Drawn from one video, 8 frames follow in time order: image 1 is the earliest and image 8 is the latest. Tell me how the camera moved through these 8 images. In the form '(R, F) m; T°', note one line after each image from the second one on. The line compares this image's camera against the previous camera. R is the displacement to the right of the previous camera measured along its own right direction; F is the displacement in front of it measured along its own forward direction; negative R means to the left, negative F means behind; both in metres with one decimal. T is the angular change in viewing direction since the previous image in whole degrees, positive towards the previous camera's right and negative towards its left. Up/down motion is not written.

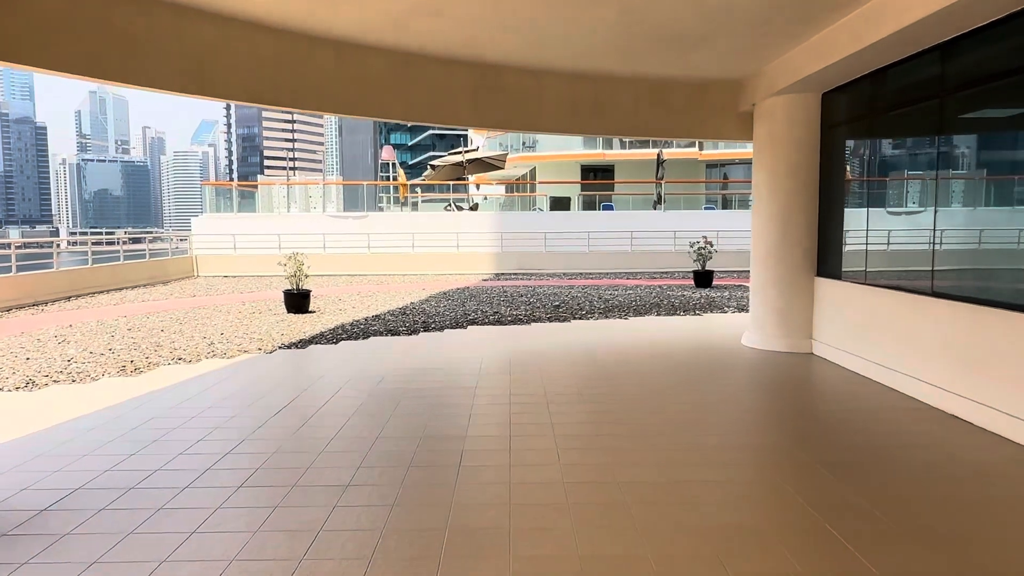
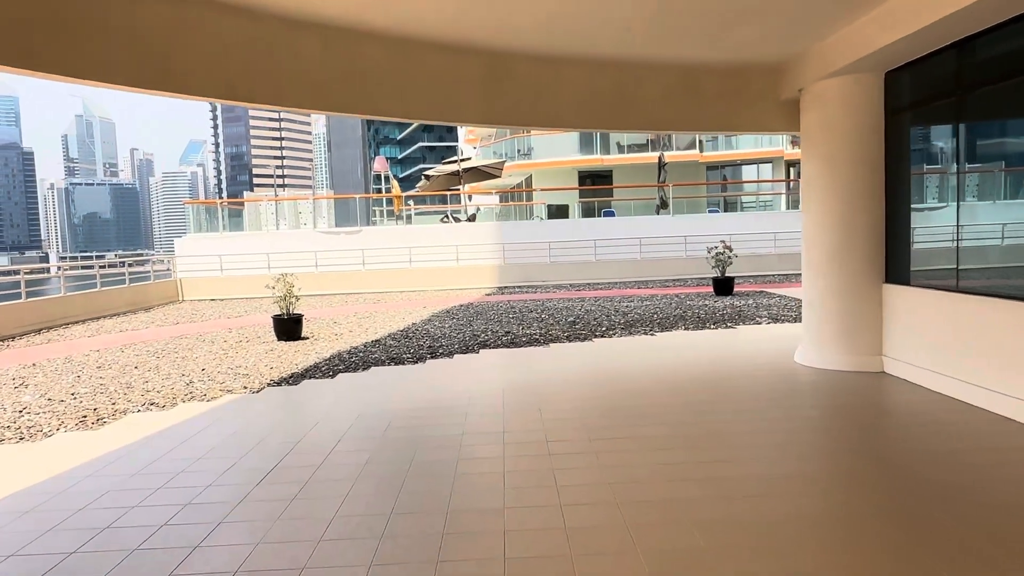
(-0.2, +1.0) m; +1°
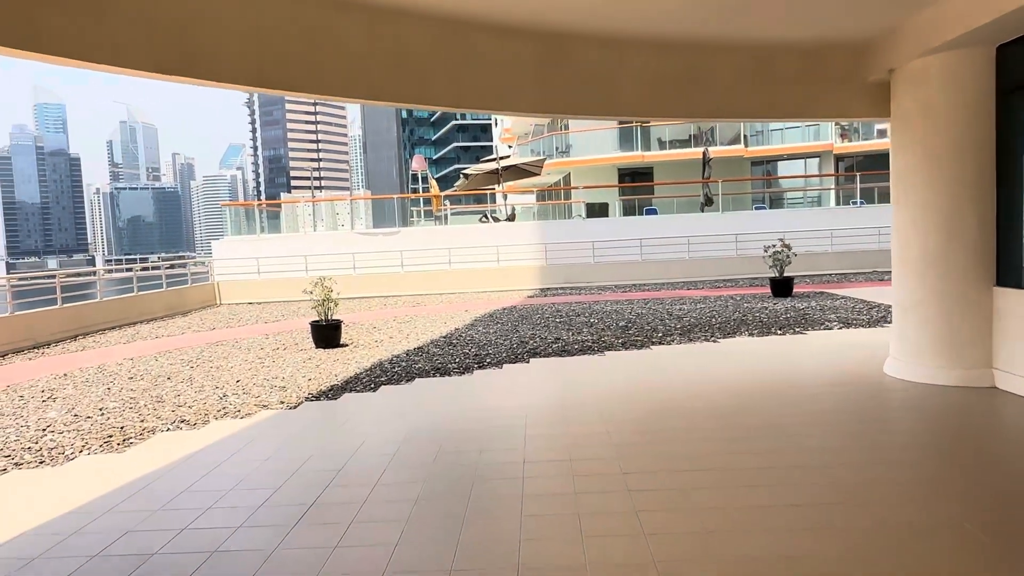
(-0.2, +0.6) m; -3°
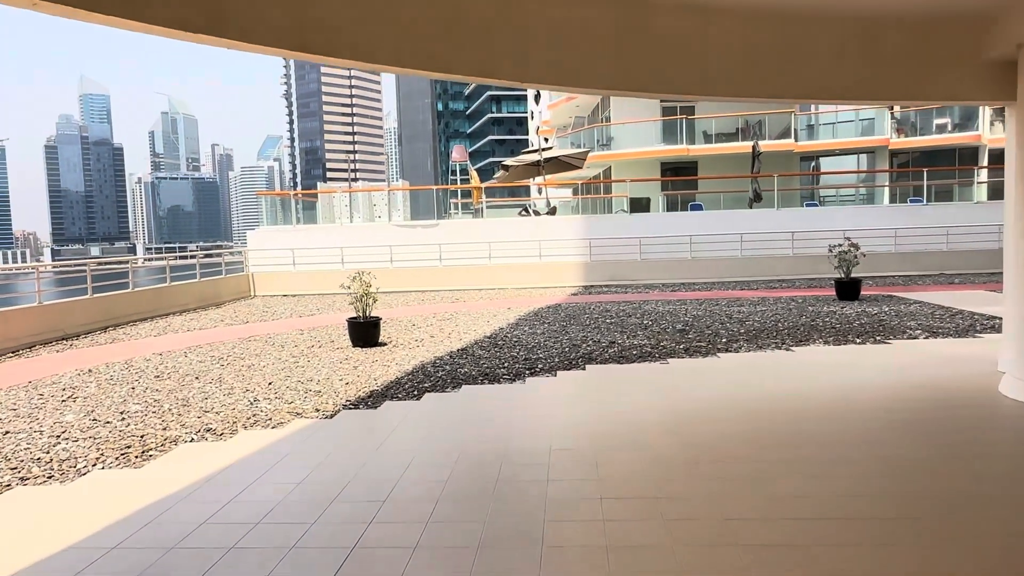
(-0.2, +0.7) m; -2°
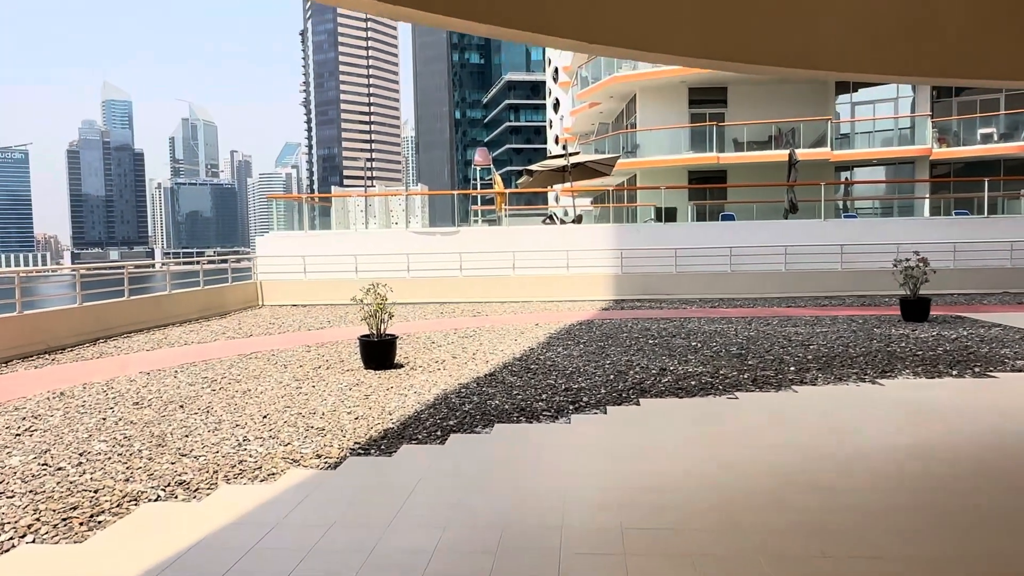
(-0.2, +1.1) m; -1°
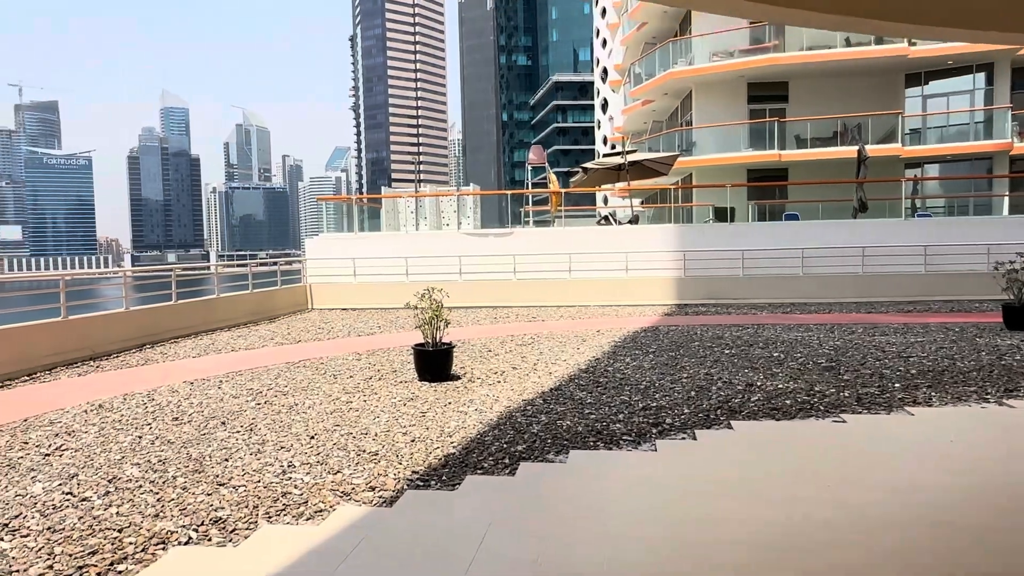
(-0.2, +0.7) m; -4°
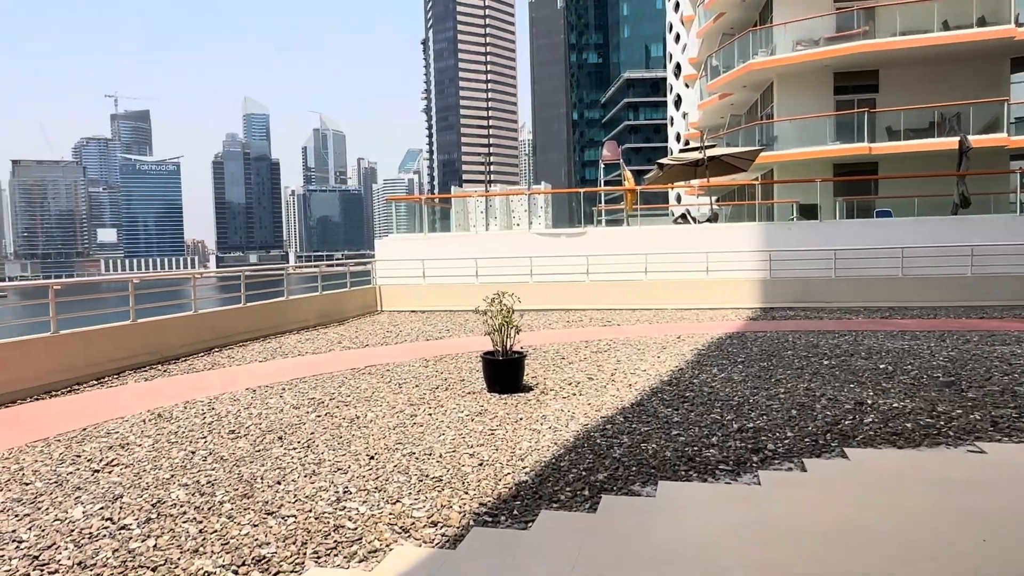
(-0.1, +0.5) m; -5°
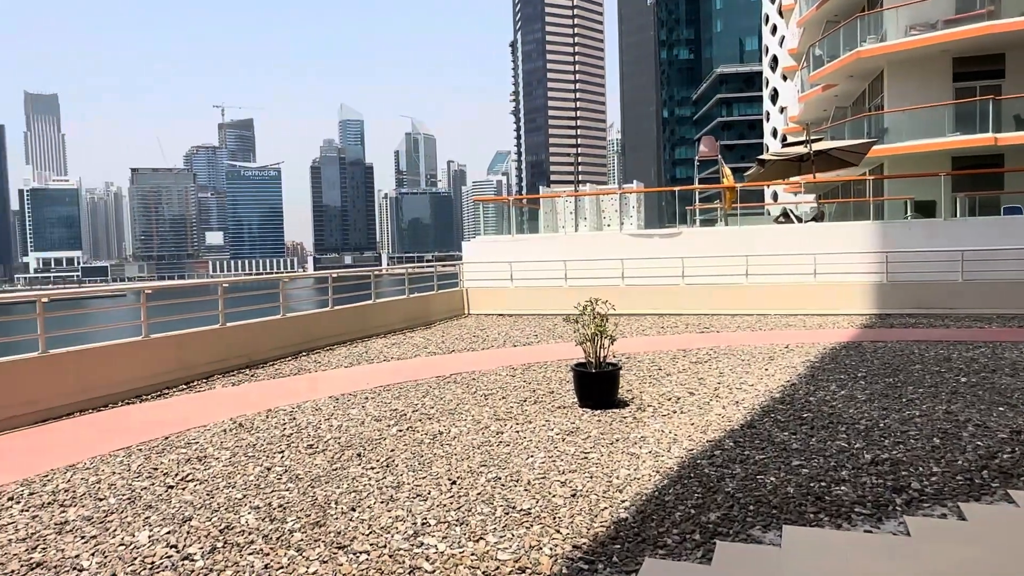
(-0.1, +0.5) m; -7°
